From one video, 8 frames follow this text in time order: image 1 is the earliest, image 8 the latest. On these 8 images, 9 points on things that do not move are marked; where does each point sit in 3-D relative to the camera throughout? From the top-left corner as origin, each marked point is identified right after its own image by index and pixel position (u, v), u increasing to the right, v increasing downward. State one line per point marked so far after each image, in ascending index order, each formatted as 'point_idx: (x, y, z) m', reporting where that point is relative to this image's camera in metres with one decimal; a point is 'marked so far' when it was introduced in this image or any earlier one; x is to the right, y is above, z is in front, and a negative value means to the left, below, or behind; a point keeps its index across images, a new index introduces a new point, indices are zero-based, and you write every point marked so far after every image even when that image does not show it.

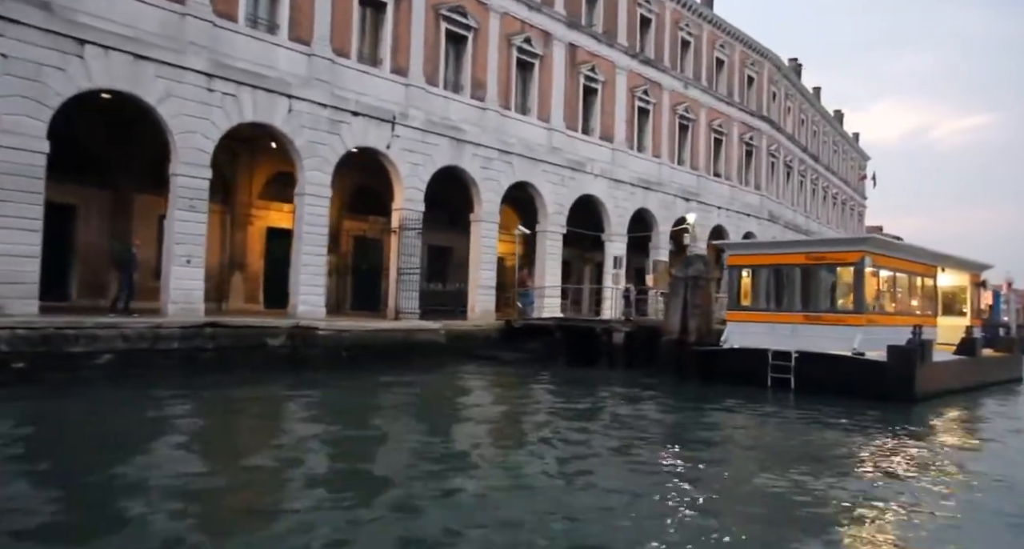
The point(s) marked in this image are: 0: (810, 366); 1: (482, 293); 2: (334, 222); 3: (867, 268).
0: (+5.6, -1.7, +13.6) m
1: (-0.9, -0.5, +19.5) m
2: (-4.9, +1.4, +19.5) m
3: (+6.5, +0.1, +13.3) m
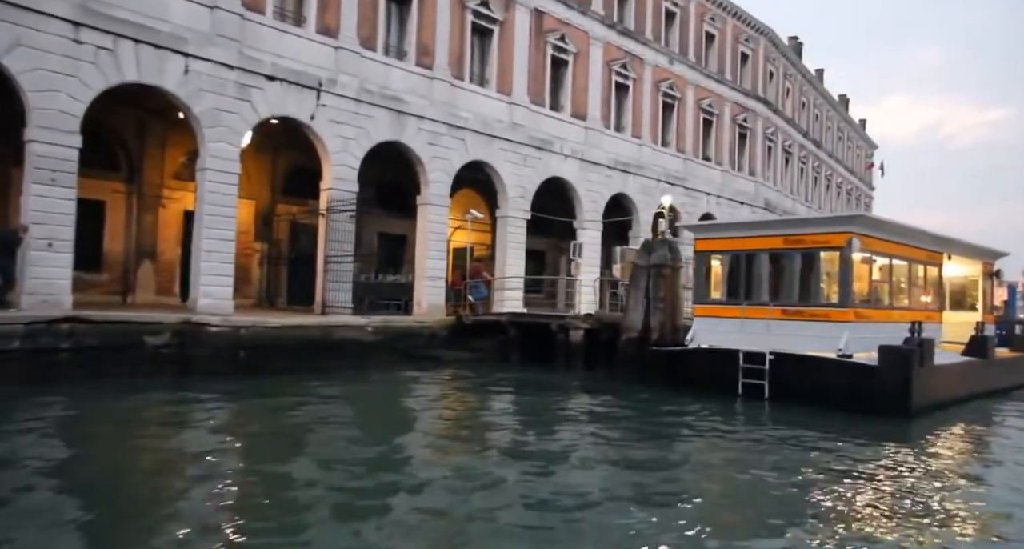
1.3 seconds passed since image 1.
0: (+4.3, -1.5, +11.4) m
1: (-2.0, -0.2, +17.4) m
2: (-6.1, +1.7, +17.4) m
3: (+5.3, +0.3, +11.1) m
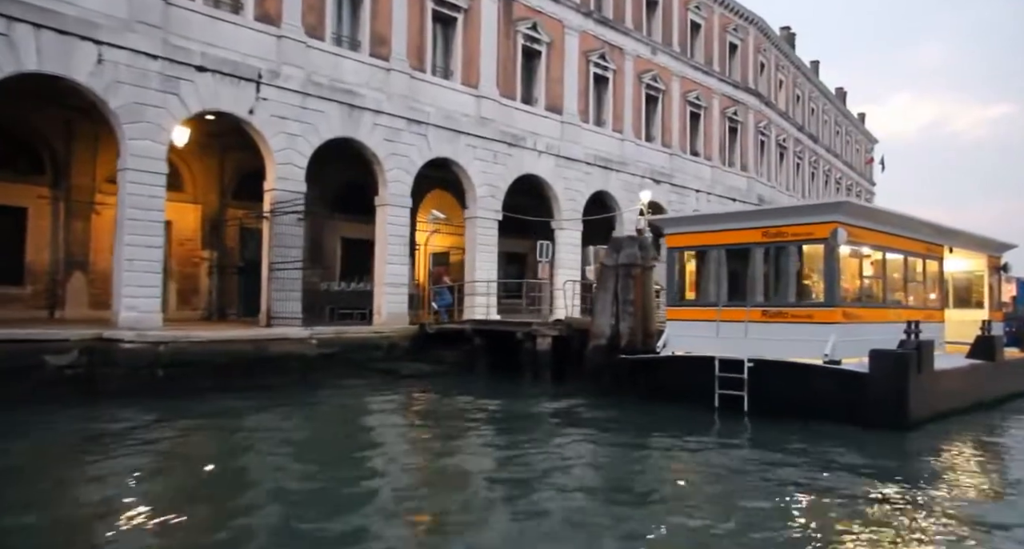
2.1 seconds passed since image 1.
0: (+3.6, -1.5, +10.1) m
1: (-2.8, -0.4, +16.1) m
2: (-6.8, +1.4, +16.2) m
3: (+4.5, +0.4, +9.8) m
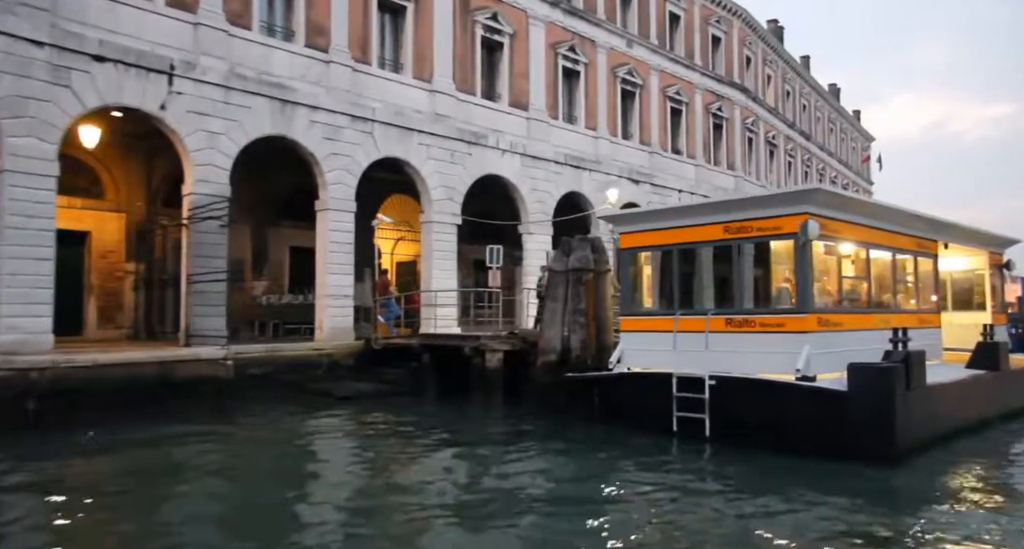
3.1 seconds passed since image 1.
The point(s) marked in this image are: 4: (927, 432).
0: (+2.6, -1.5, +8.6) m
1: (-3.7, -0.6, +14.7) m
2: (-7.8, +1.1, +14.9) m
3: (+3.5, +0.4, +8.3) m
4: (+4.9, -1.8, +8.4) m
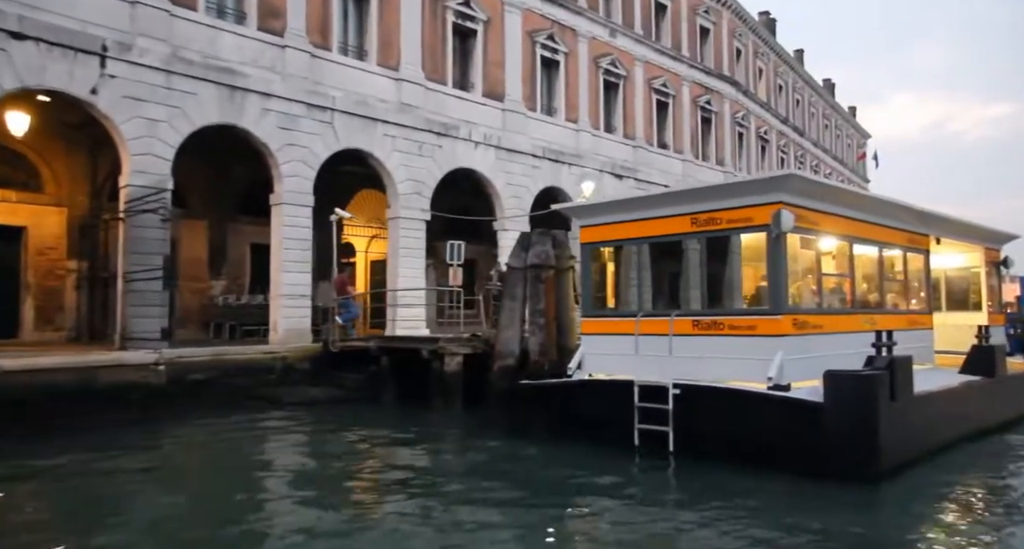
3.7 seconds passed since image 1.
0: (+2.0, -1.5, +7.8) m
1: (-4.4, -0.6, +13.8) m
2: (-8.5, +1.2, +14.0) m
3: (+2.9, +0.4, +7.5) m
4: (+4.3, -1.8, +7.6) m
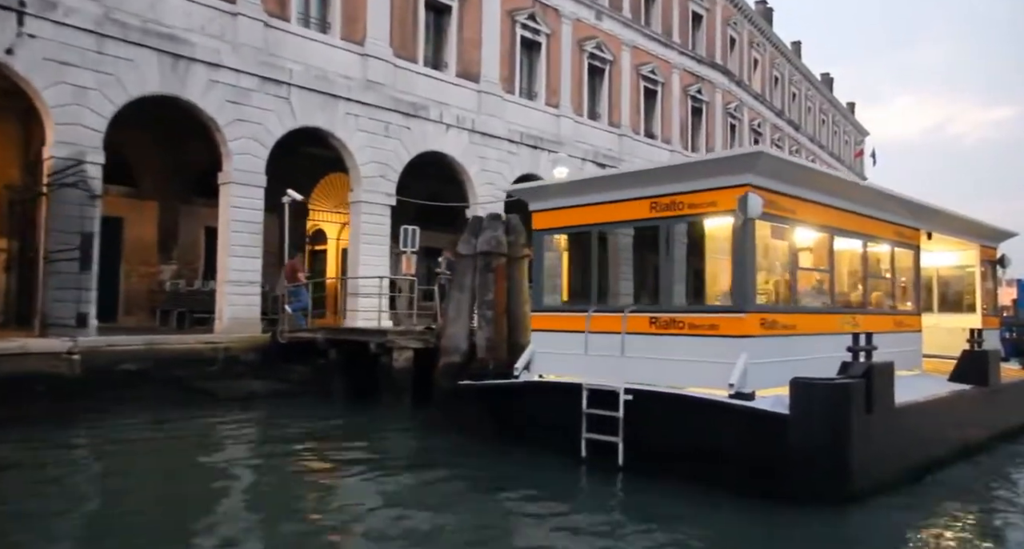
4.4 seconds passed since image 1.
0: (+1.3, -1.4, +6.9) m
1: (-5.0, -0.3, +12.9) m
2: (-9.1, +1.5, +13.0) m
3: (+2.2, +0.5, +6.6) m
4: (+3.6, -1.8, +6.7) m
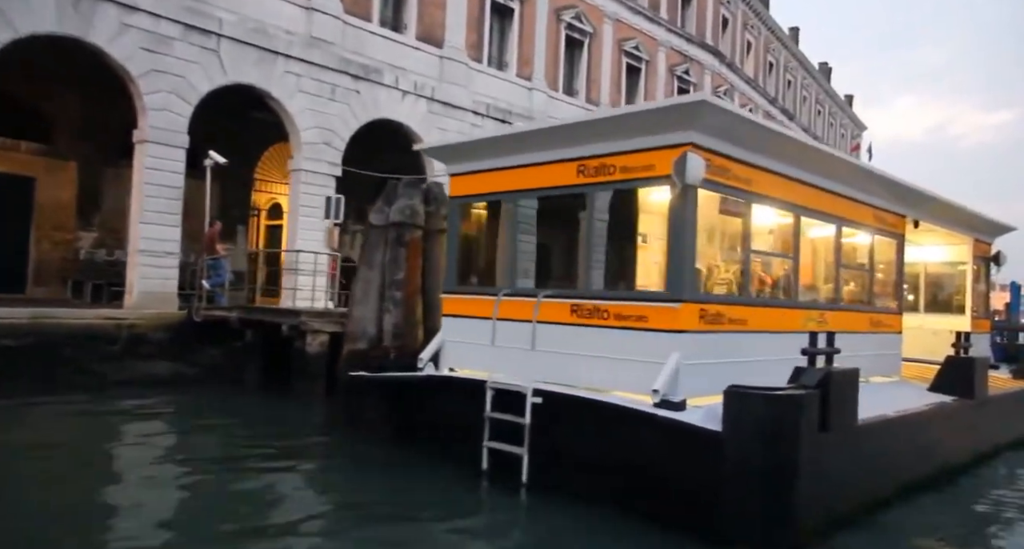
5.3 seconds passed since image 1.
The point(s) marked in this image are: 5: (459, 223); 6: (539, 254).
0: (+0.4, -1.2, +5.6) m
1: (-6.0, +0.2, +11.6) m
2: (-10.0, +2.2, +11.7) m
3: (+1.4, +0.6, +5.3) m
4: (+2.6, -1.7, +5.5) m
5: (-0.5, +0.5, +7.1) m
6: (+0.3, +0.2, +6.3) m
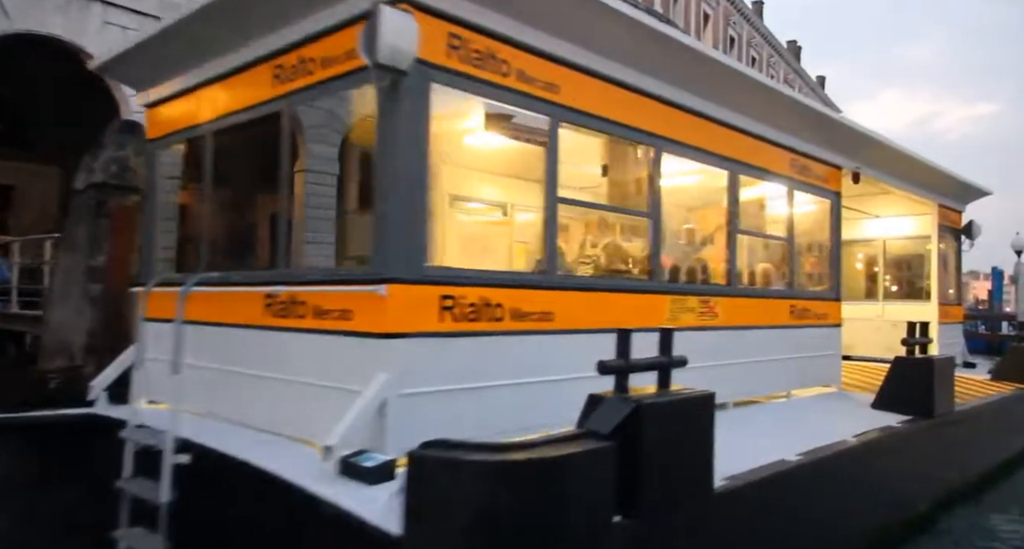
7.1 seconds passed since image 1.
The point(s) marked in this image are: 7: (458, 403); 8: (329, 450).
0: (-1.4, -1.0, +3.3) m
1: (-7.8, +0.2, +9.1) m
2: (-11.9, +2.1, +9.1) m
3: (-0.4, +0.8, +3.0) m
4: (+0.9, -1.5, +3.1) m
5: (-2.3, +0.6, +4.8) m
6: (-1.5, +0.3, +4.0) m
7: (-0.2, -0.6, +3.2) m
8: (-0.7, -0.7, +2.8) m
